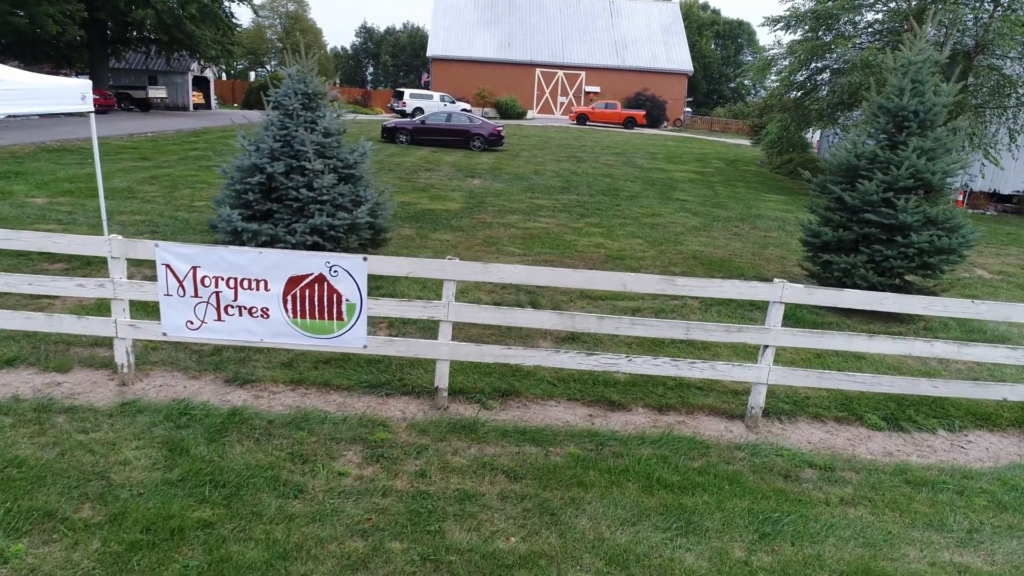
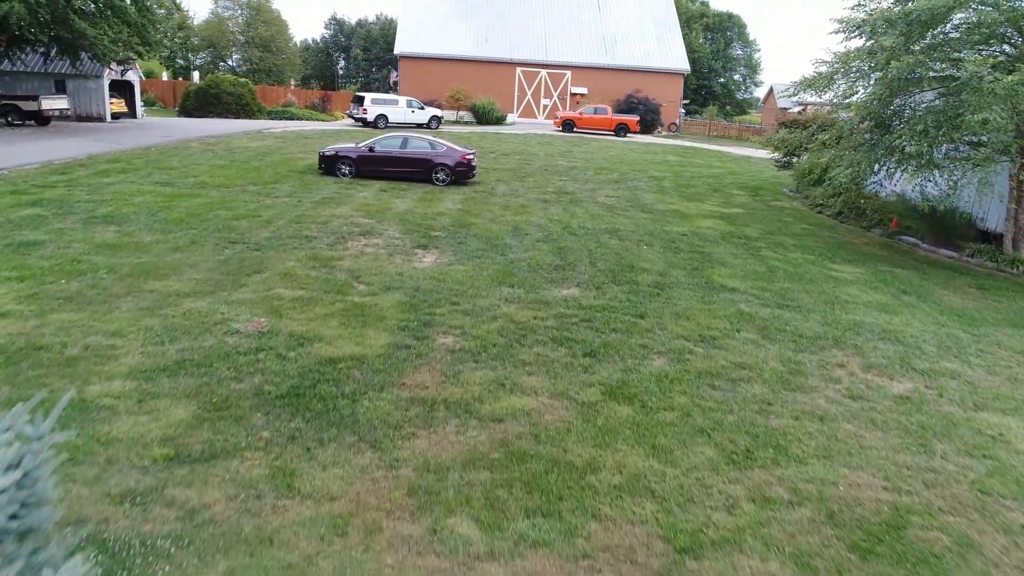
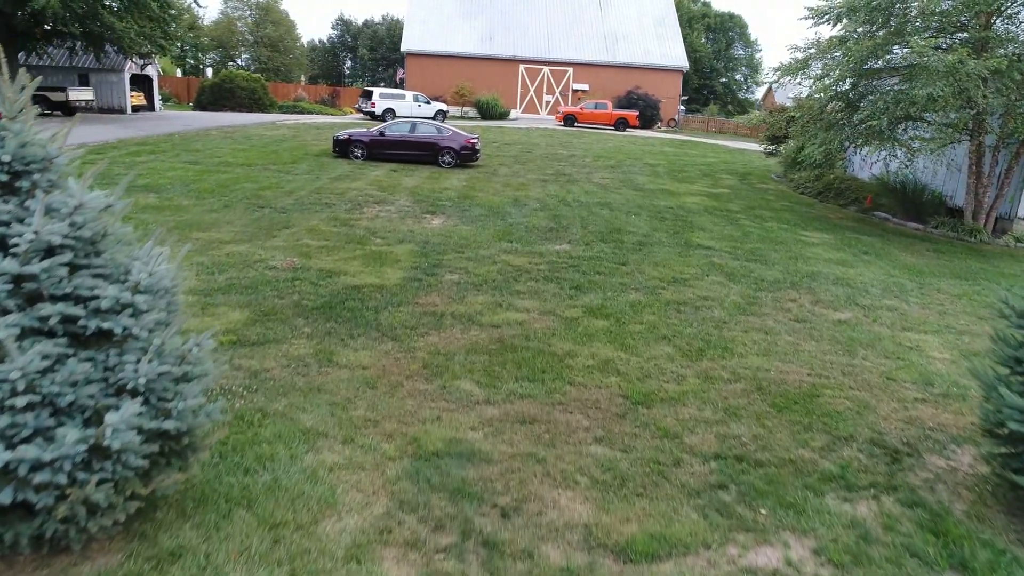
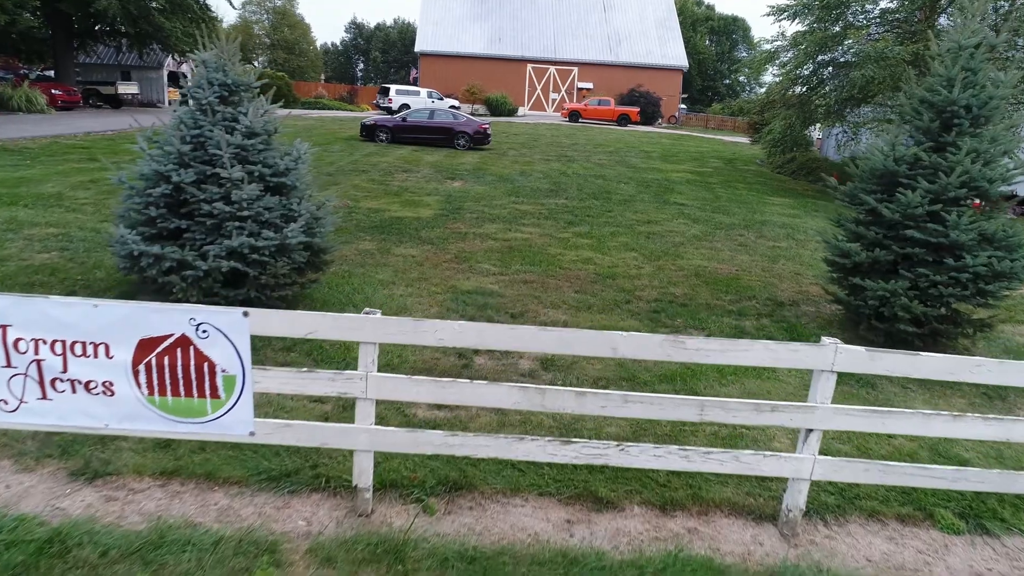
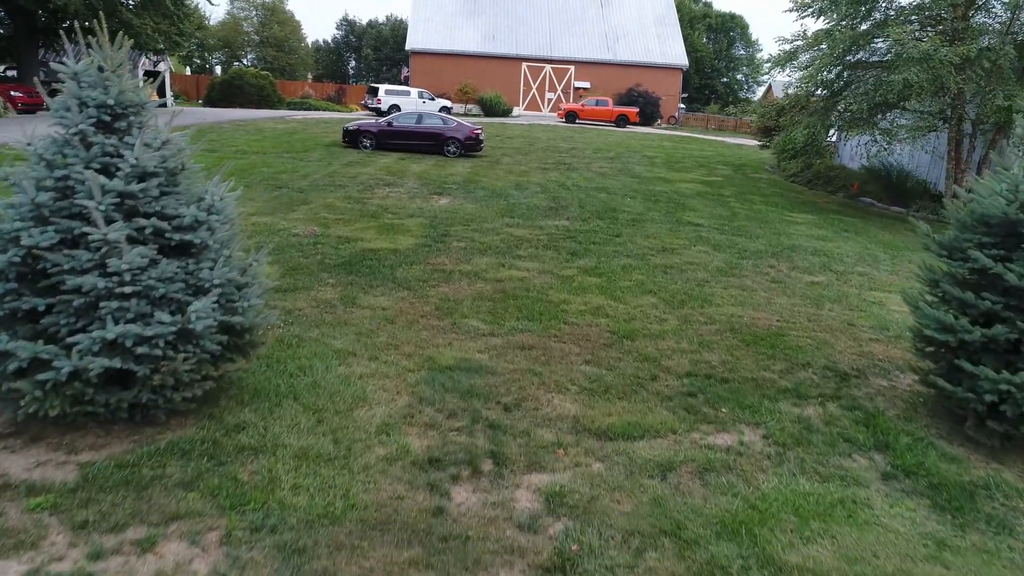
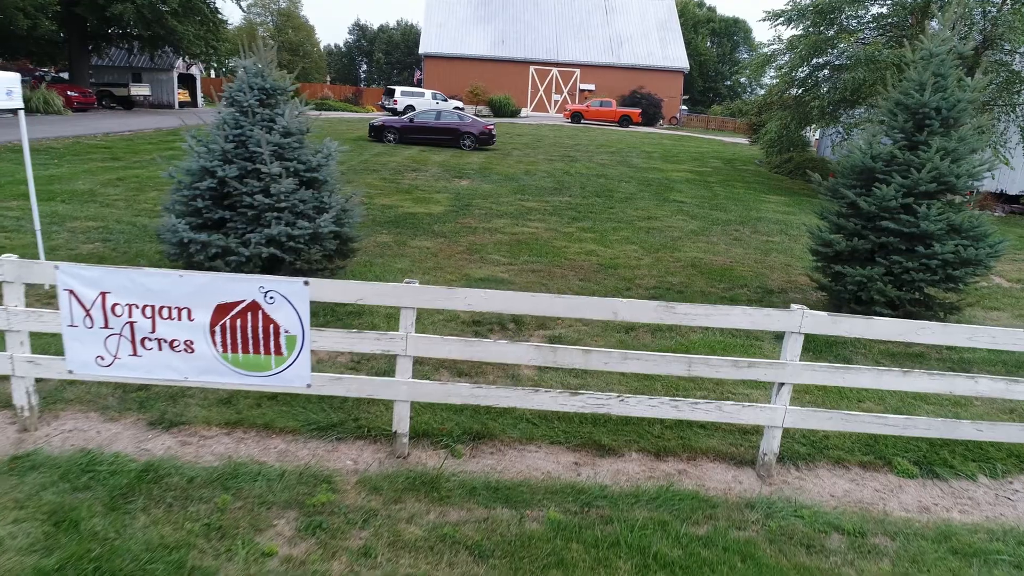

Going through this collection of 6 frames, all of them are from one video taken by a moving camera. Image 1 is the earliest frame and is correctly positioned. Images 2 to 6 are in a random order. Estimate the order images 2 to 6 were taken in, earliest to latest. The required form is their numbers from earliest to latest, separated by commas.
6, 4, 5, 3, 2
